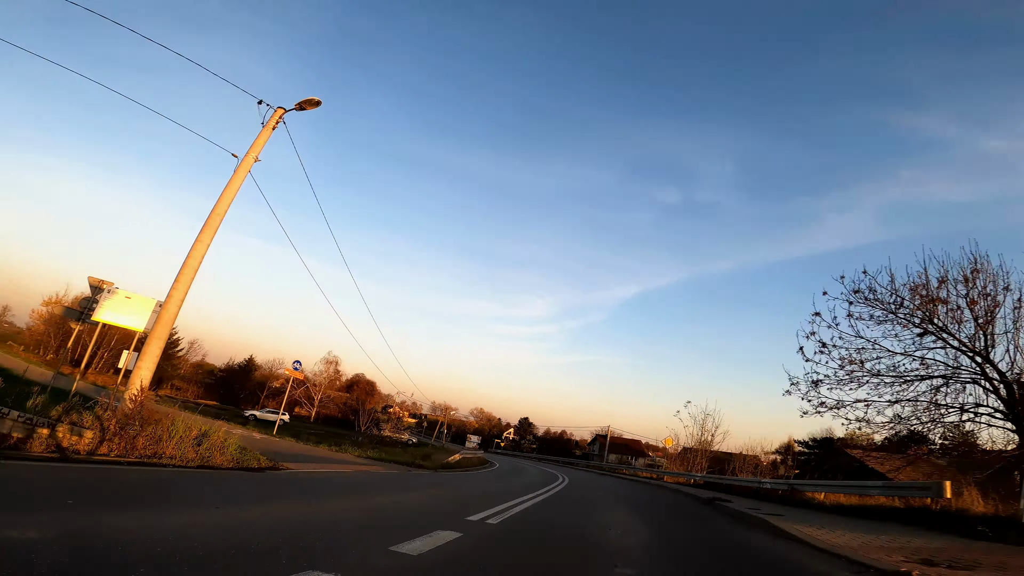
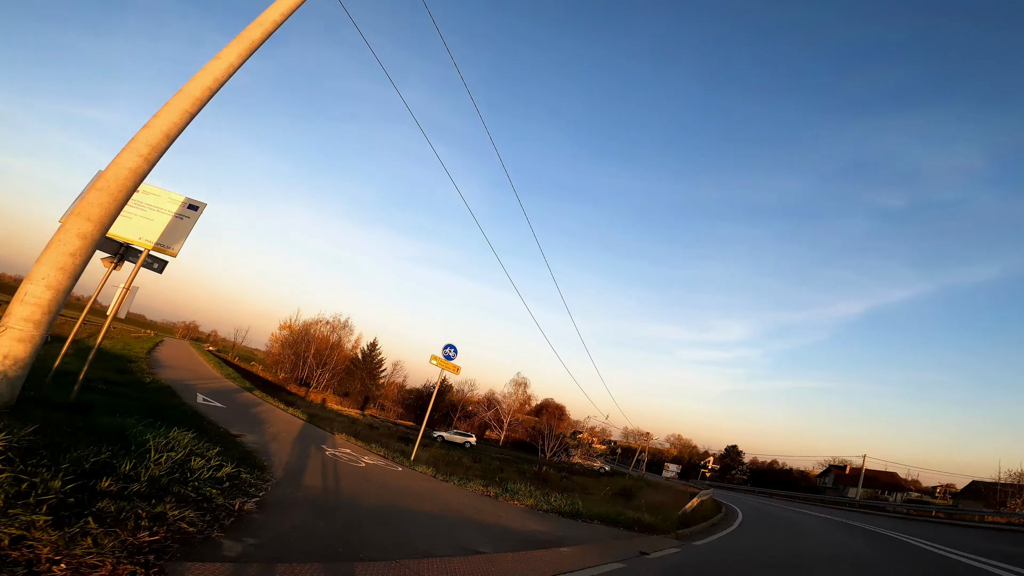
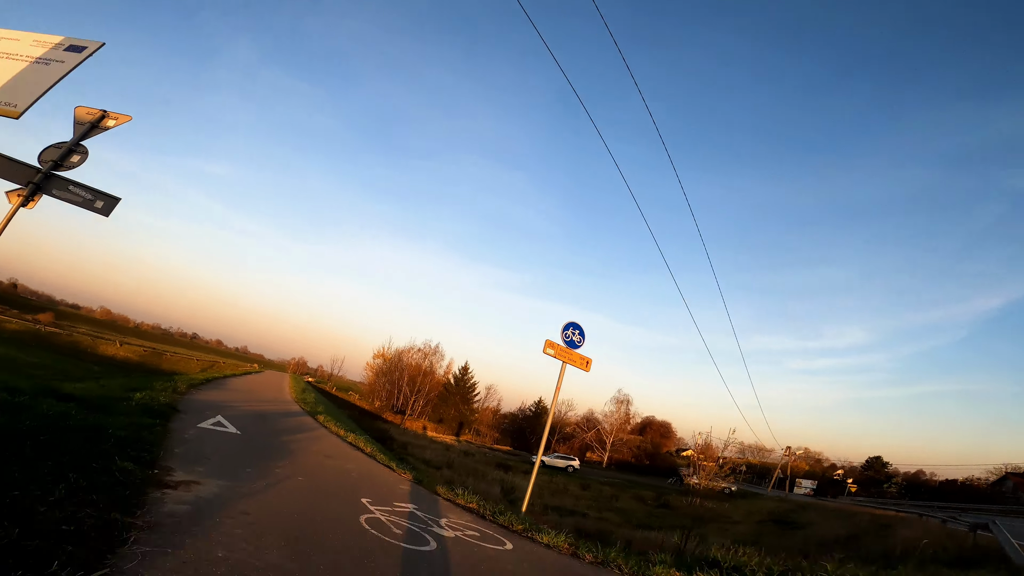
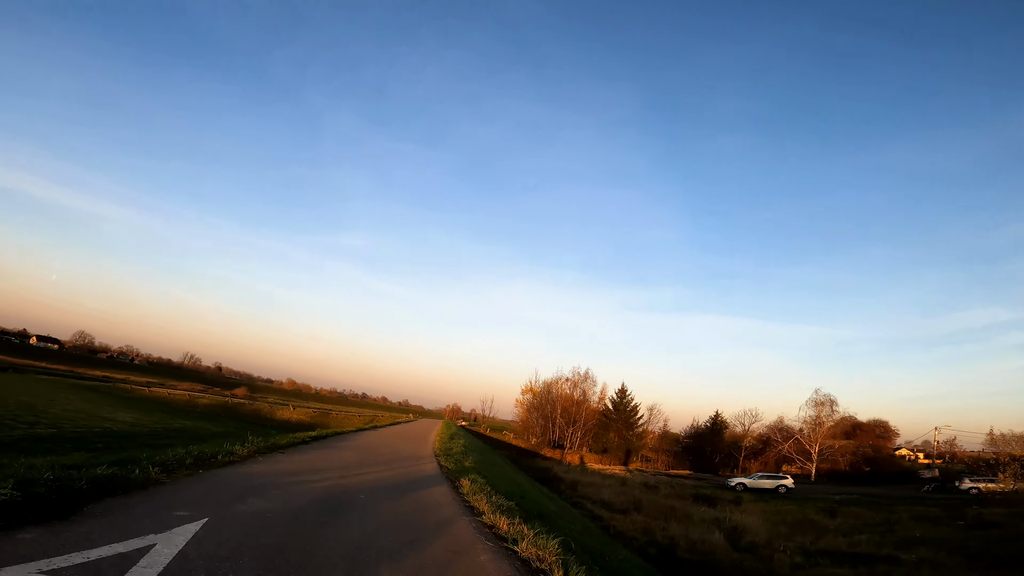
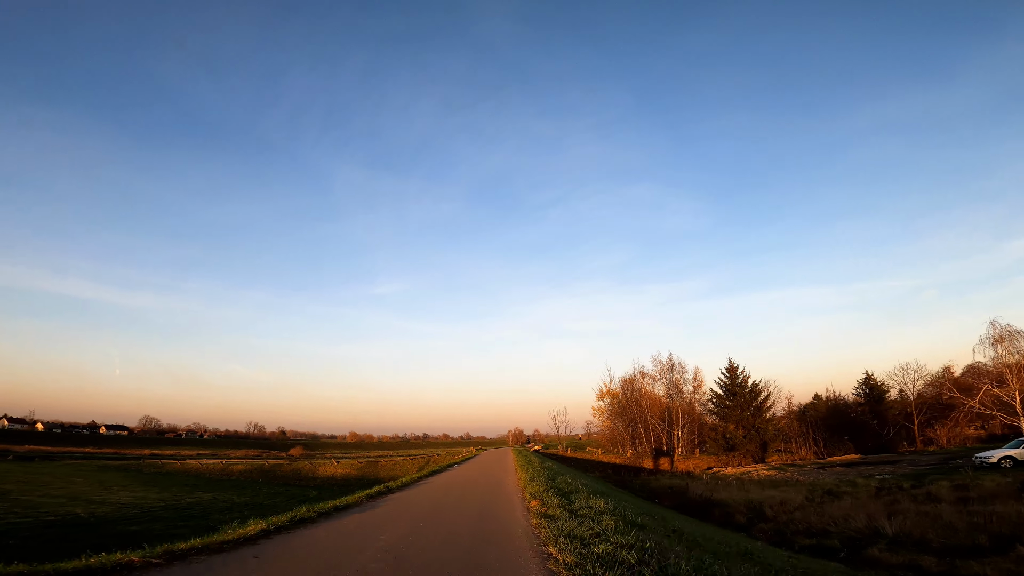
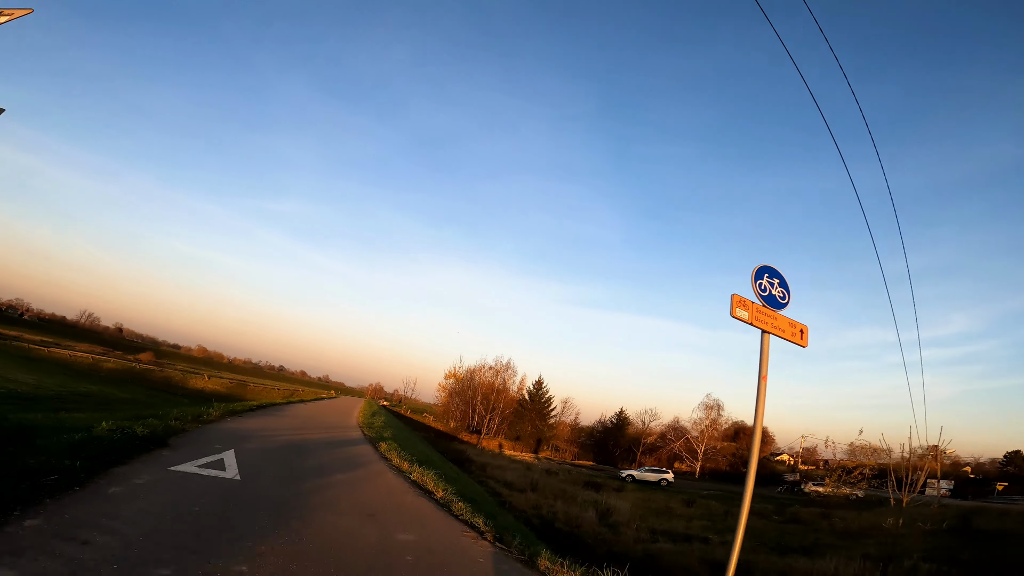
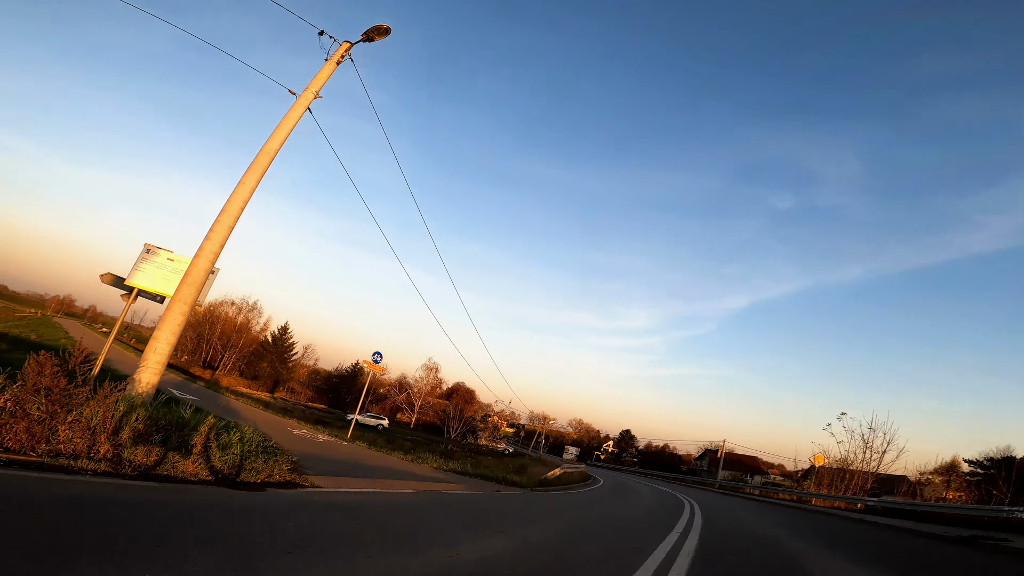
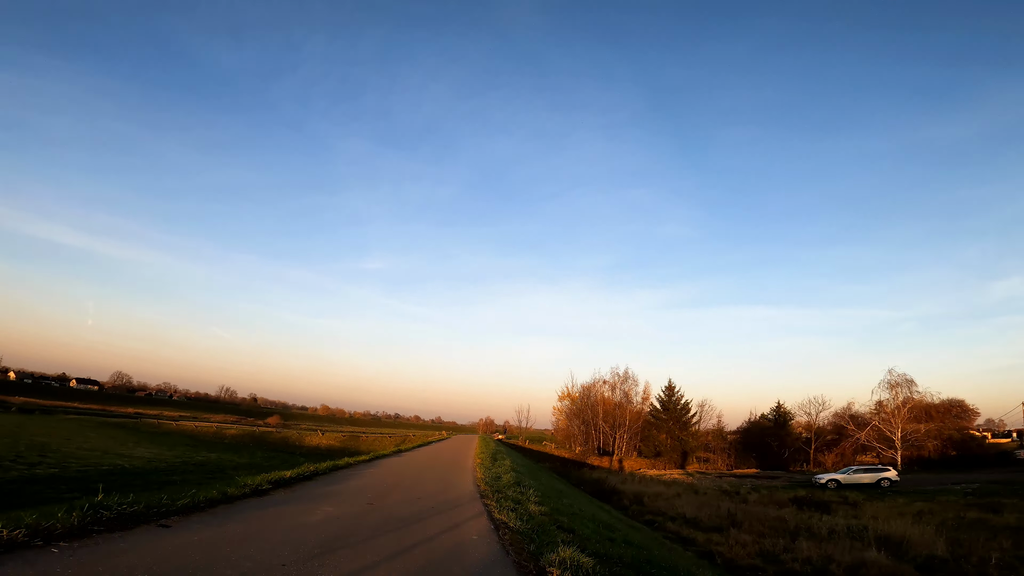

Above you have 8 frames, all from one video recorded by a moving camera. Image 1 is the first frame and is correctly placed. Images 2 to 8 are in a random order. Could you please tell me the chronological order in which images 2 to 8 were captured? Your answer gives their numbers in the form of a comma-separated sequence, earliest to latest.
7, 2, 3, 6, 4, 8, 5
